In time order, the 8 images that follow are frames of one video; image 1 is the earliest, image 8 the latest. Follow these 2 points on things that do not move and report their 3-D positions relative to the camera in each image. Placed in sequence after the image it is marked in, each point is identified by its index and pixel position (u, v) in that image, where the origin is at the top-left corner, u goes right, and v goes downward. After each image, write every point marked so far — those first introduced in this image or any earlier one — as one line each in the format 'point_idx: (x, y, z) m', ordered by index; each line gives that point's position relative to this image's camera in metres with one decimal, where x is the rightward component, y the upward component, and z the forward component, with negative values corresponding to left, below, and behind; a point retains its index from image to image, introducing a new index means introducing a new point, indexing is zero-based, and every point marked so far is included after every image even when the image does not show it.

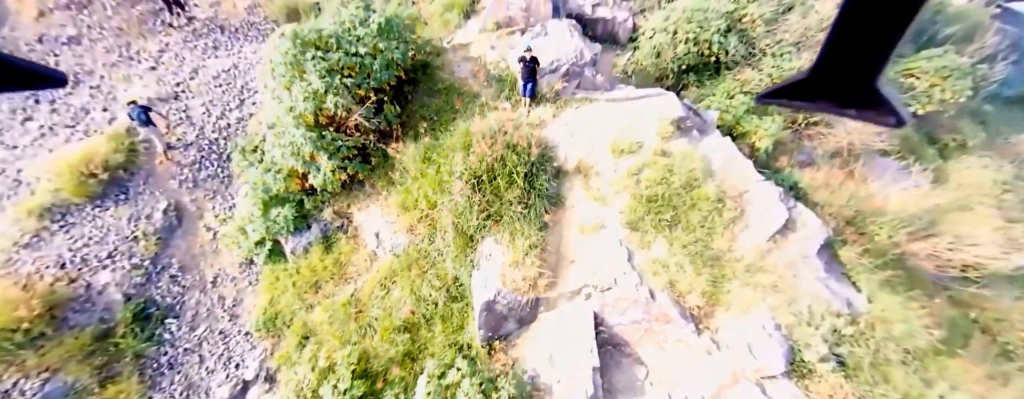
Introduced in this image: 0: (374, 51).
0: (-2.3, +2.4, +5.0) m
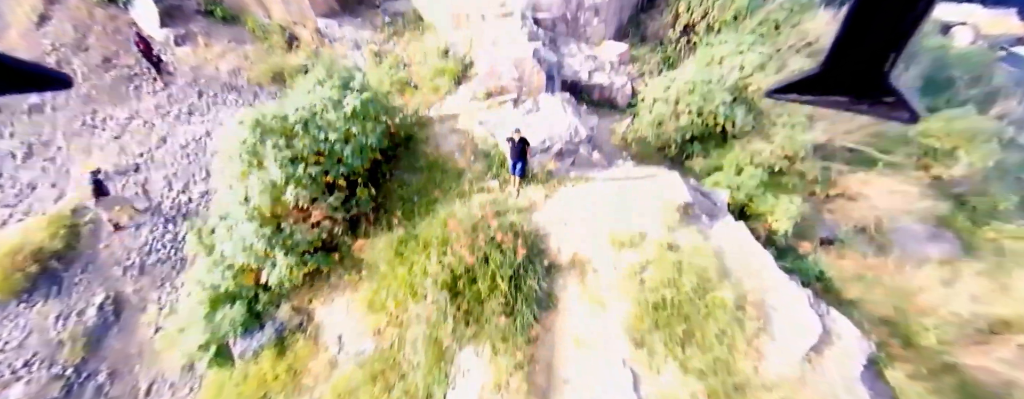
0: (-2.5, +1.0, +4.6) m
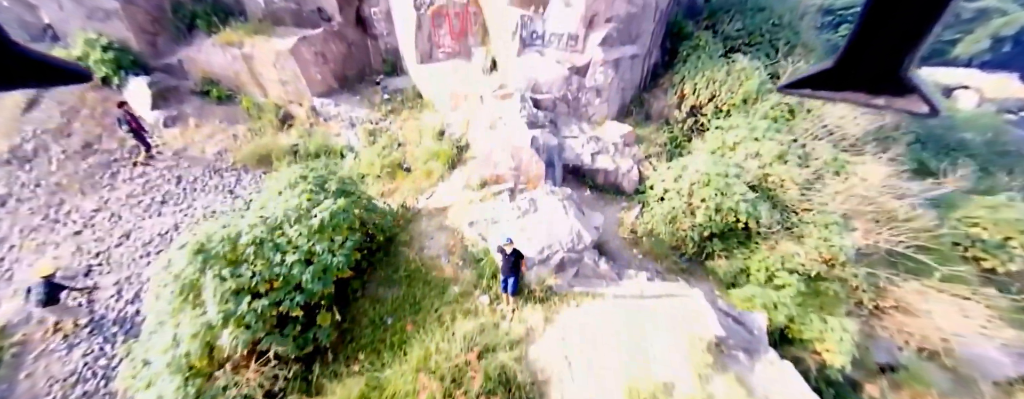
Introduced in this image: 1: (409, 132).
0: (-2.6, -0.7, +3.9) m
1: (-2.7, +1.8, +7.8) m
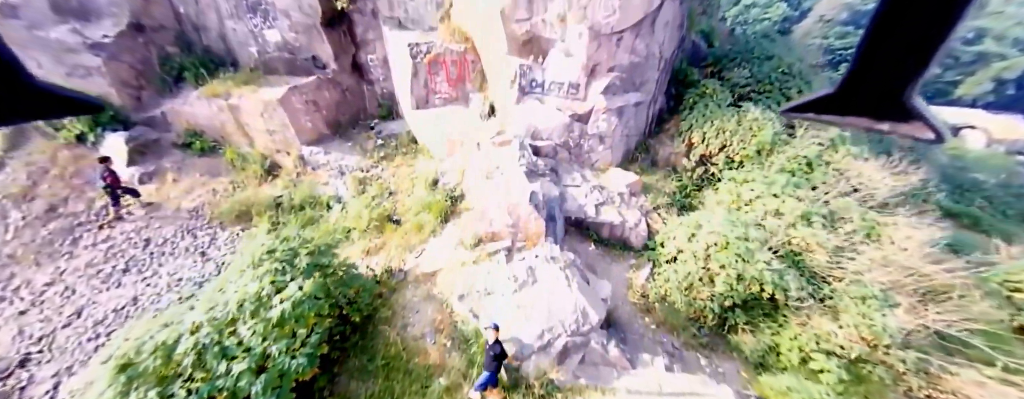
0: (-2.7, -1.7, +3.3) m
1: (-2.8, +0.5, +7.4) m
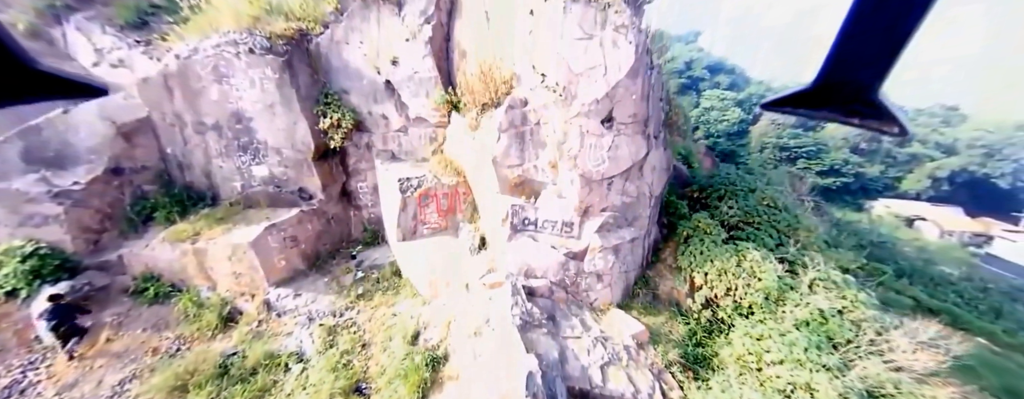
0: (-2.7, -4.0, +2.0) m
1: (-3.0, -2.8, +6.5) m
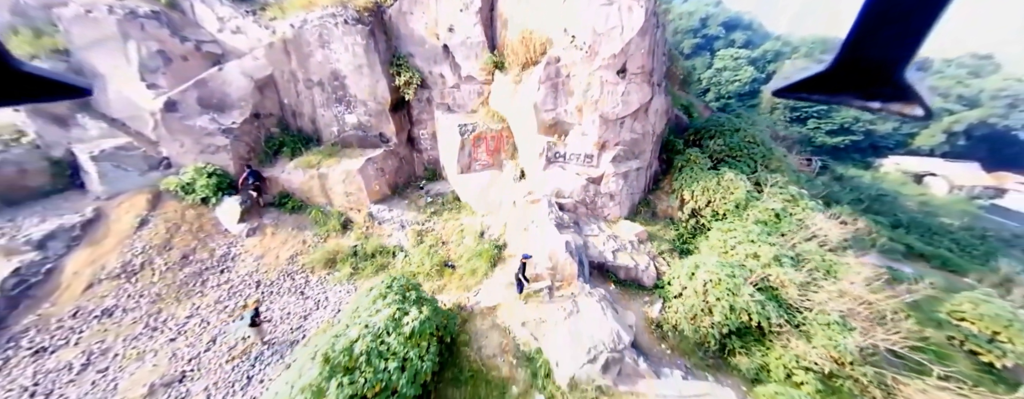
0: (-1.7, -2.6, +4.7) m
1: (-1.9, -1.0, +9.1) m
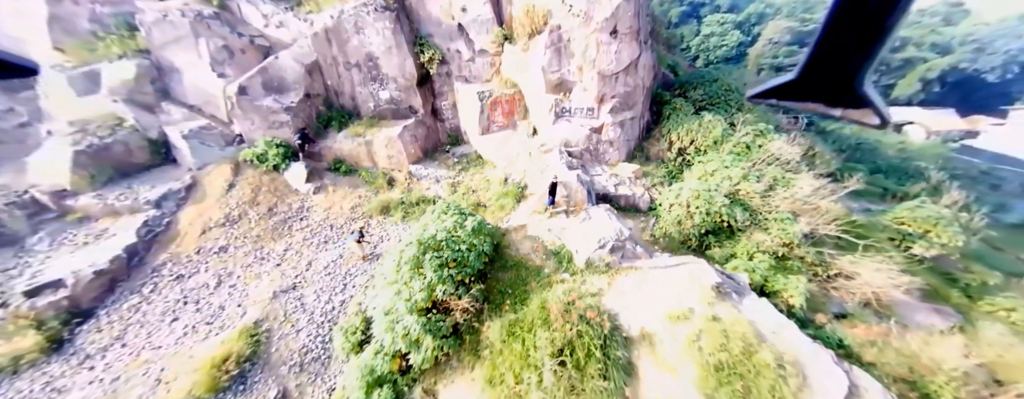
0: (-1.0, -1.1, +6.6) m
1: (-1.2, +0.7, +10.9) m
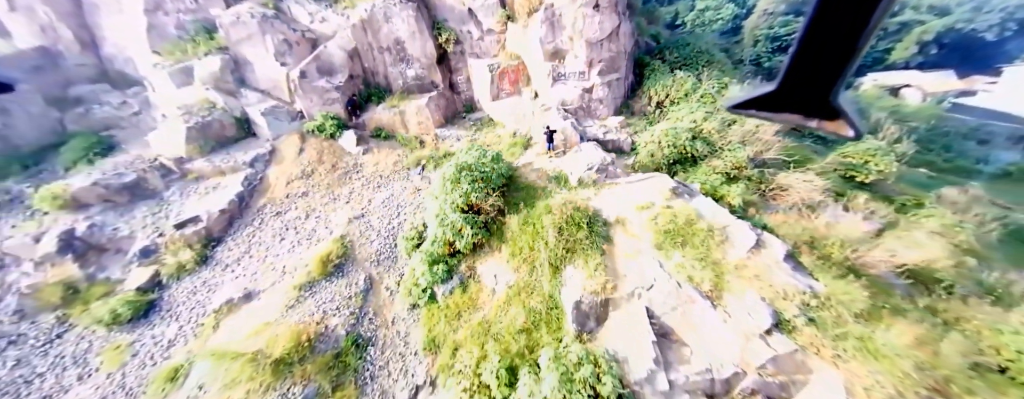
0: (-0.6, +0.8, +9.1) m
1: (-0.8, +2.8, +13.4) m
